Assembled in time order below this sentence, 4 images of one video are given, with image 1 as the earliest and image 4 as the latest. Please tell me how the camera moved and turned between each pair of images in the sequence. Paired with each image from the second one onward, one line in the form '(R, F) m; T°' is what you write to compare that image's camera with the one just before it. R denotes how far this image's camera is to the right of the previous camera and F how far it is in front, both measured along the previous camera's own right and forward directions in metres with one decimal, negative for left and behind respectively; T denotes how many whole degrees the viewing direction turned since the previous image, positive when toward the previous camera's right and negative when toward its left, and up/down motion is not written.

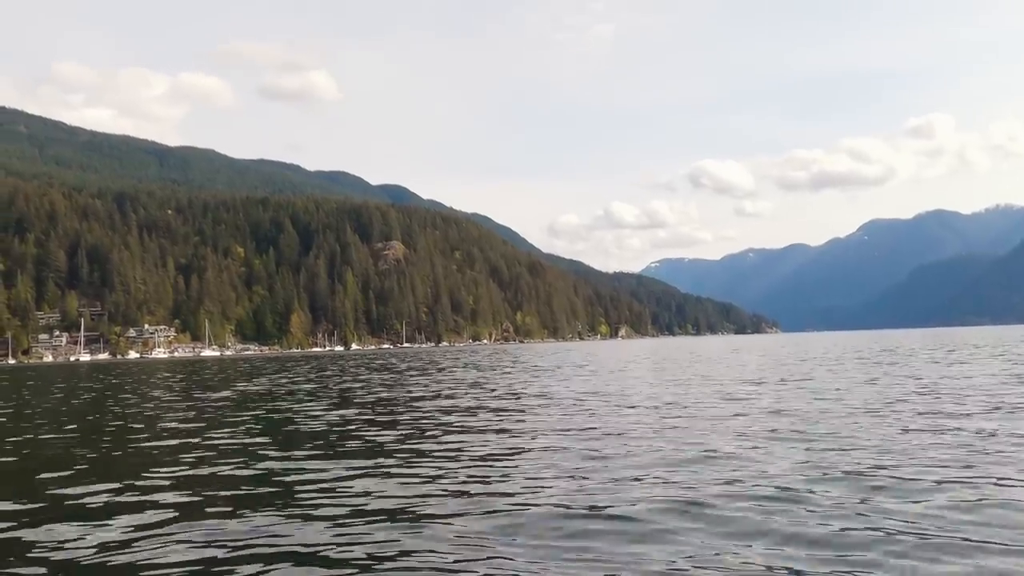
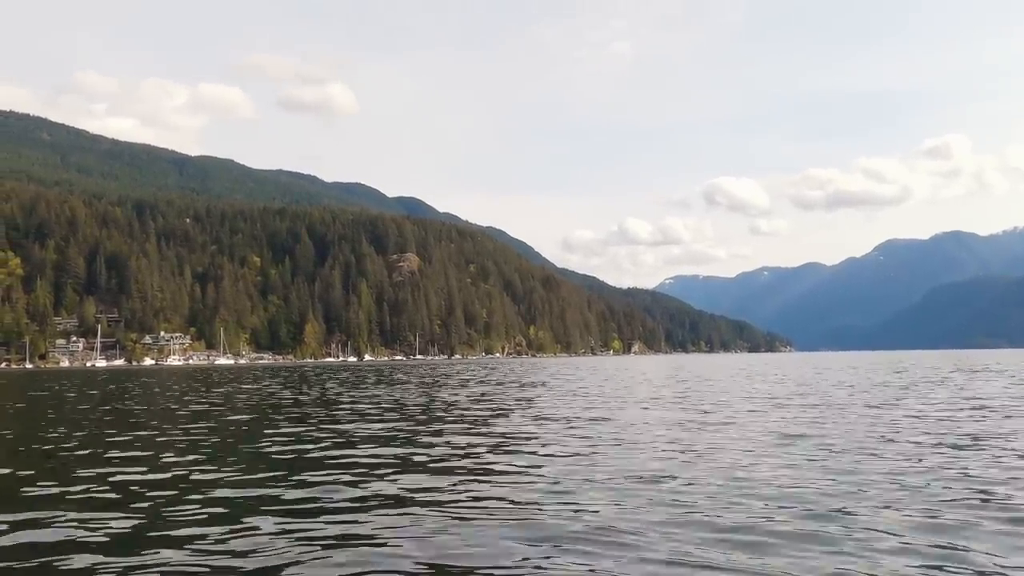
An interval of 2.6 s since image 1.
(-3.8, -1.2) m; -1°
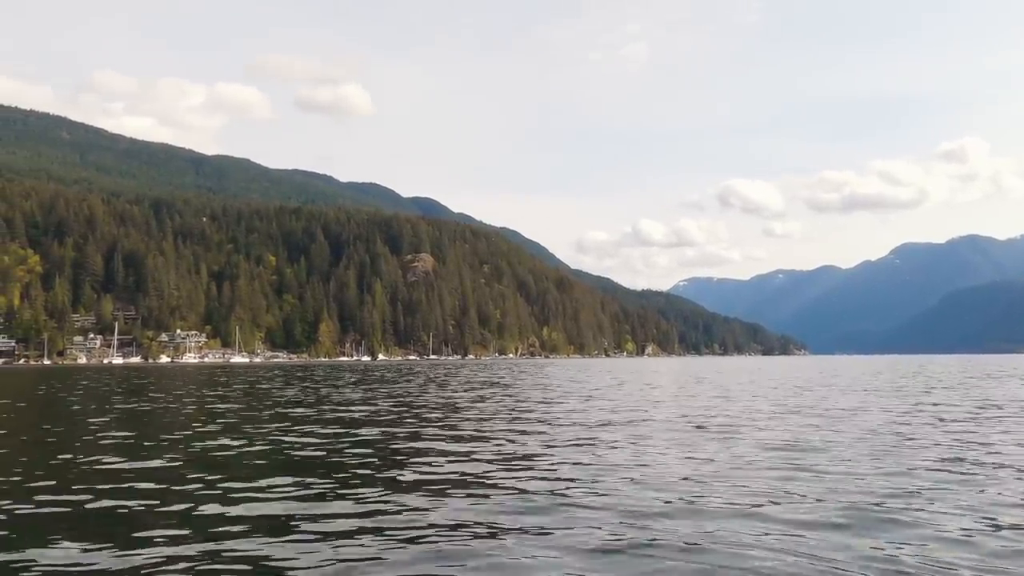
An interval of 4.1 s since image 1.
(-5.9, -2.8) m; -1°
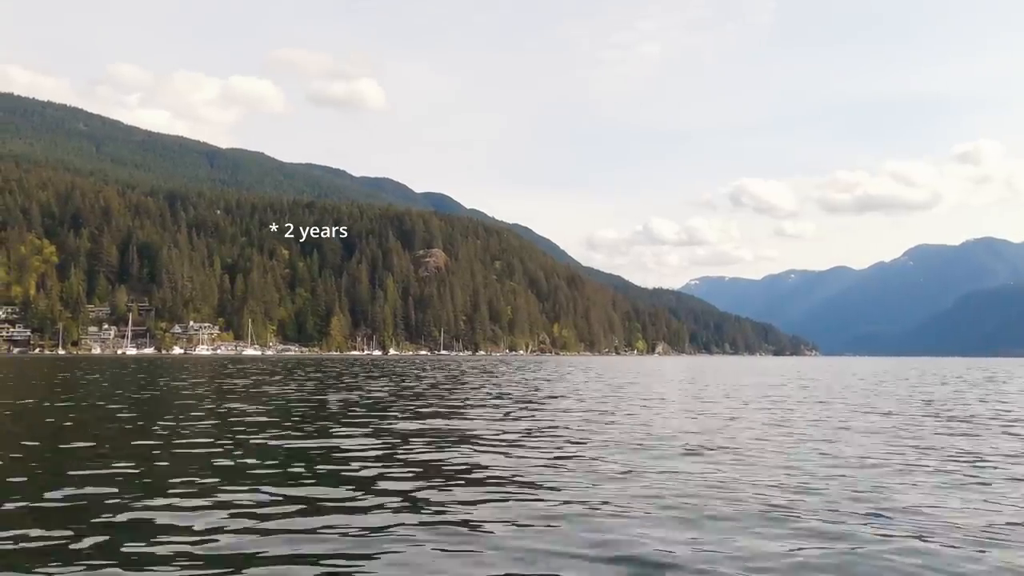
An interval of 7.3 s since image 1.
(-2.7, -3.0) m; -1°
